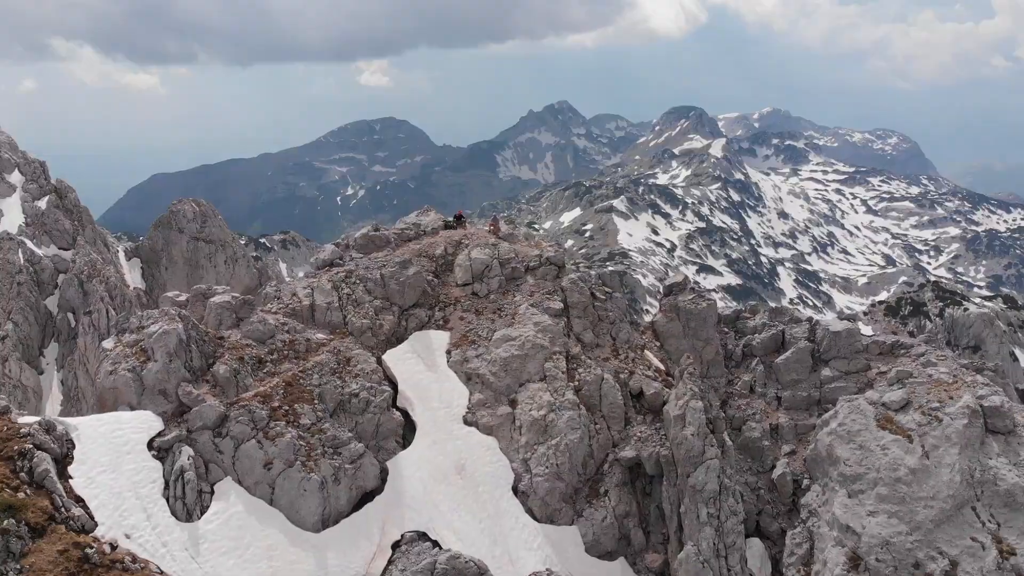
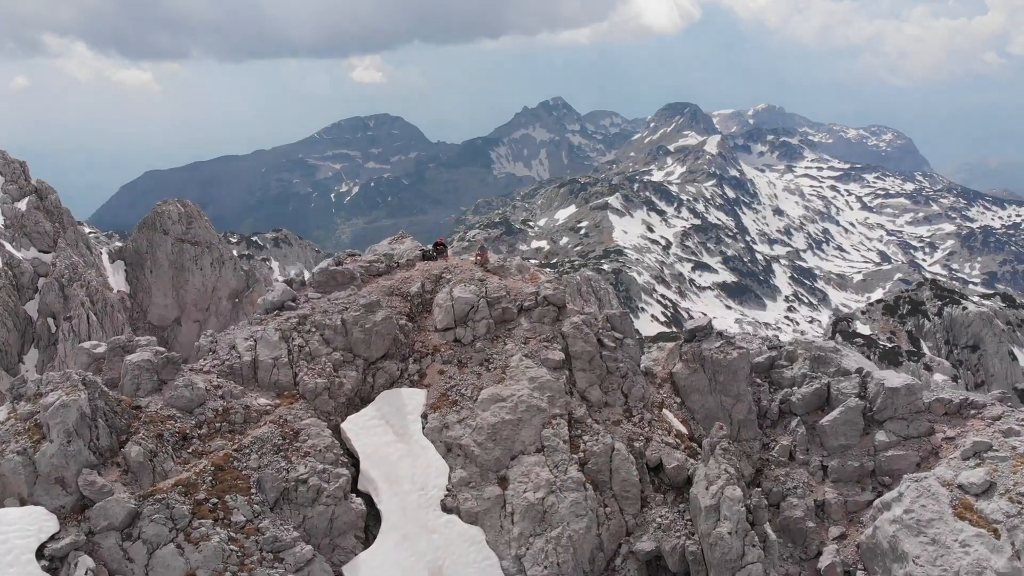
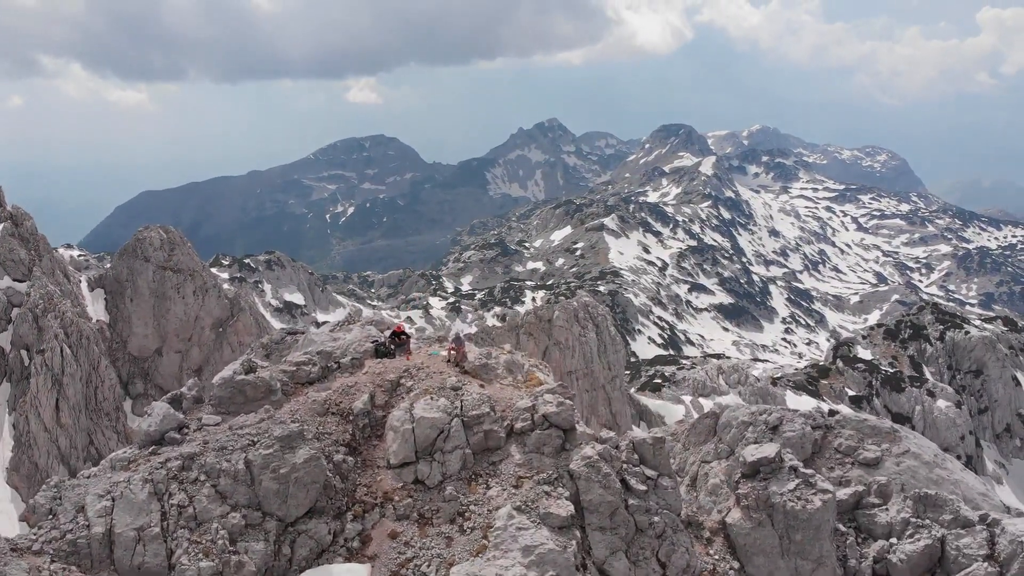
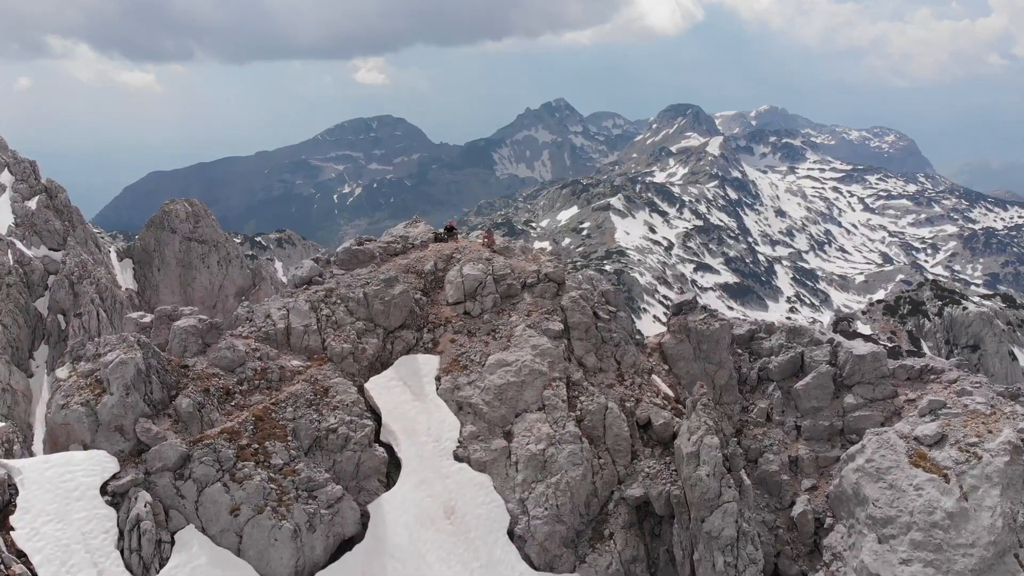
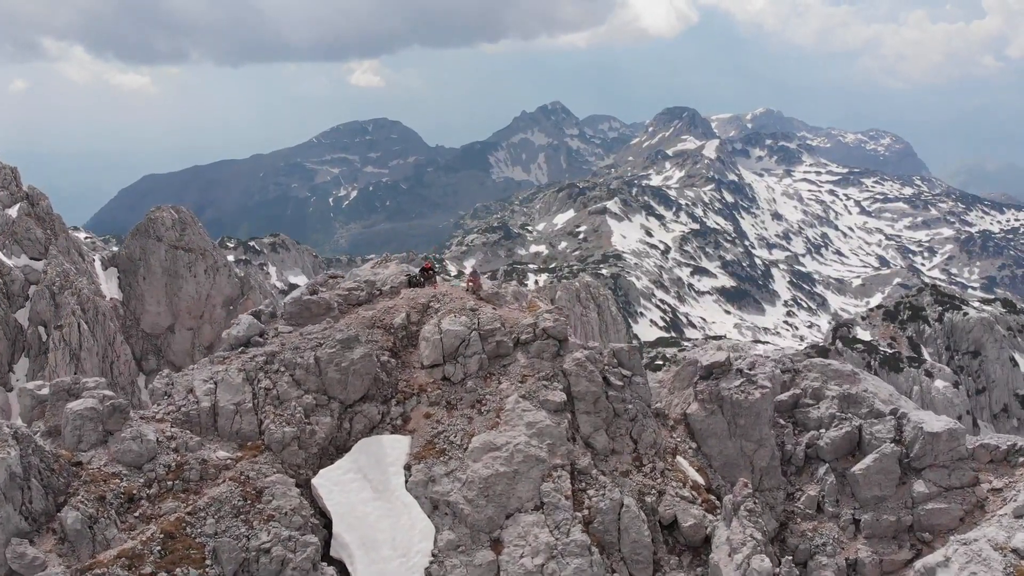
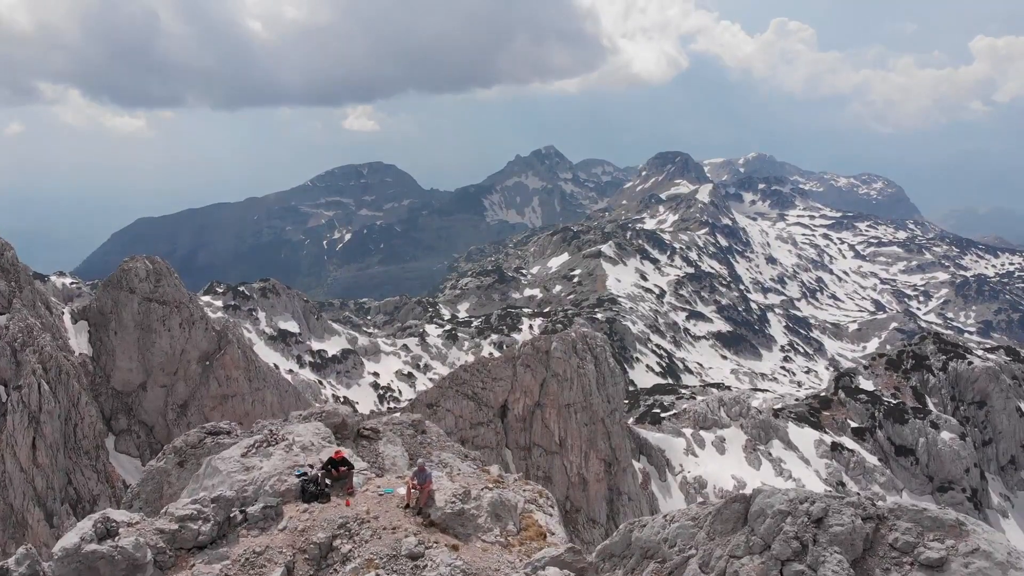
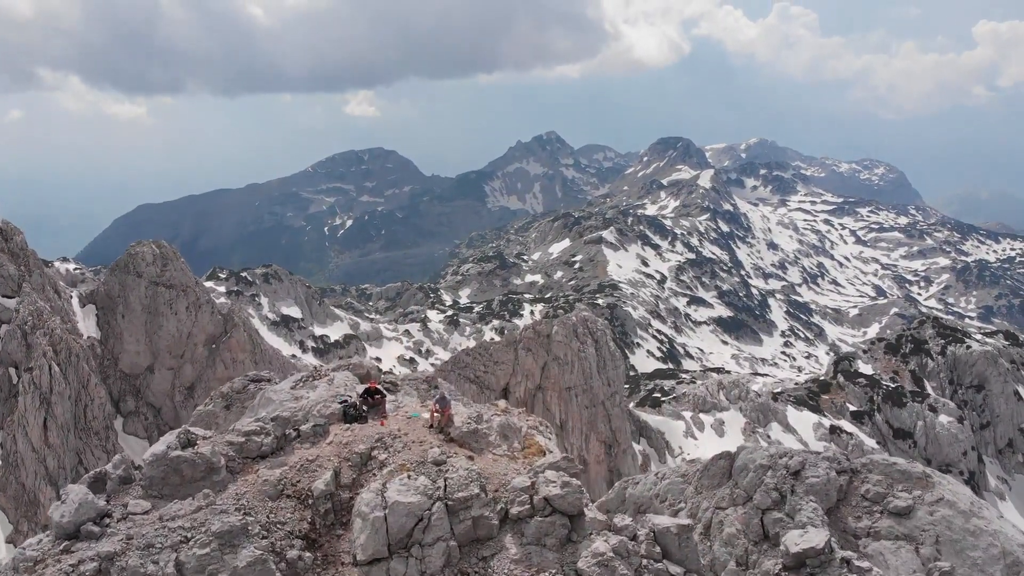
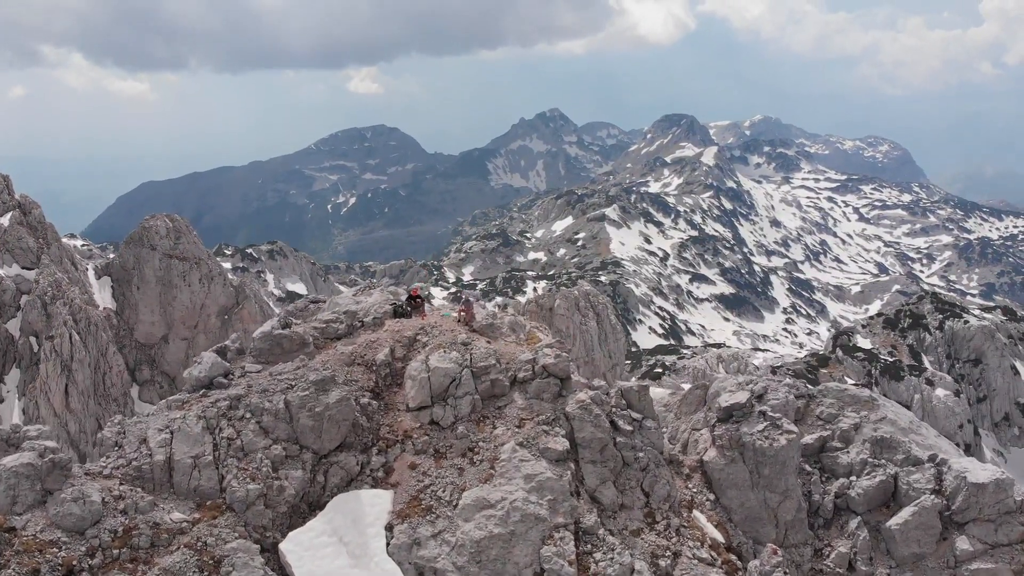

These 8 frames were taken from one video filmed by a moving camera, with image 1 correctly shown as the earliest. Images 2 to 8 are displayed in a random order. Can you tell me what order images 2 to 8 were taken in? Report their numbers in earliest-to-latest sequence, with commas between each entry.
4, 2, 5, 8, 3, 7, 6
